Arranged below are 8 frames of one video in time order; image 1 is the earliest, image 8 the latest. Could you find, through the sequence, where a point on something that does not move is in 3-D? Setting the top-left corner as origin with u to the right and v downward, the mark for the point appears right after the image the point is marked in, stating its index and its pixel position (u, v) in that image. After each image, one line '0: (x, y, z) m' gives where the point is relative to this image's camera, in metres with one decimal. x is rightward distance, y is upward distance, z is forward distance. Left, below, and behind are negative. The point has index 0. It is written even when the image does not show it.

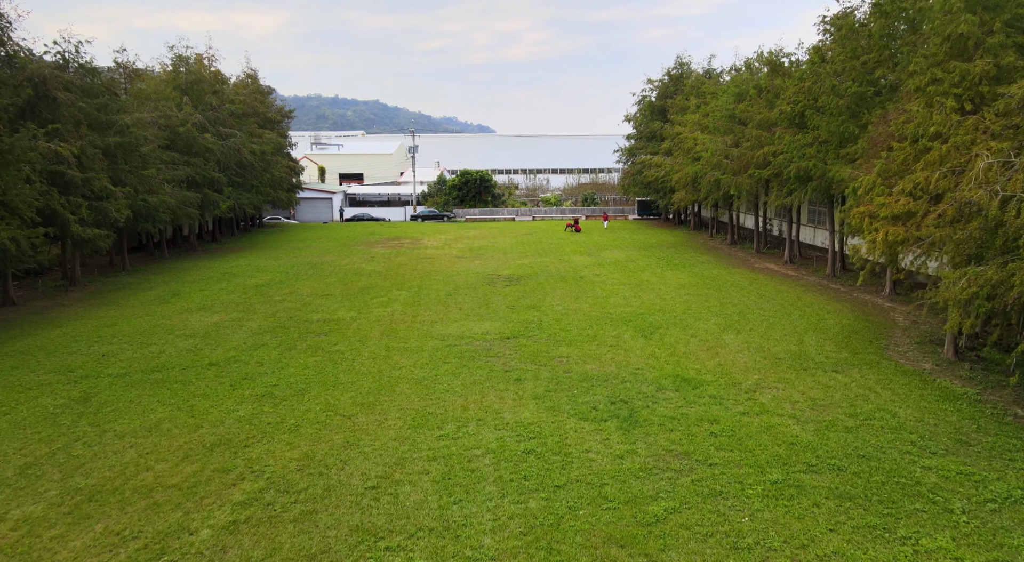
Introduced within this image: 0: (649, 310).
0: (+3.4, -0.7, +16.2) m
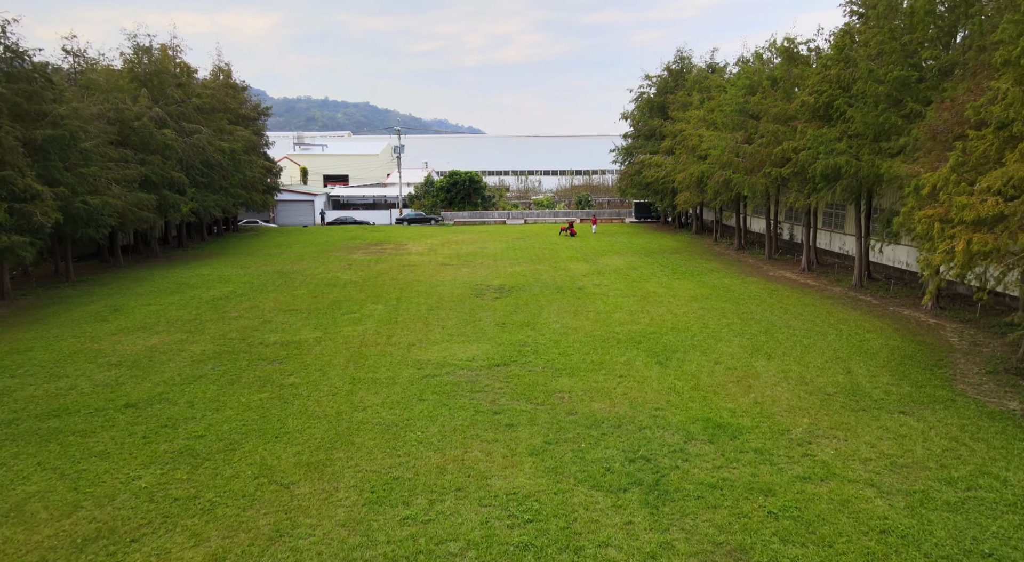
0: (+3.2, -1.0, +14.1) m
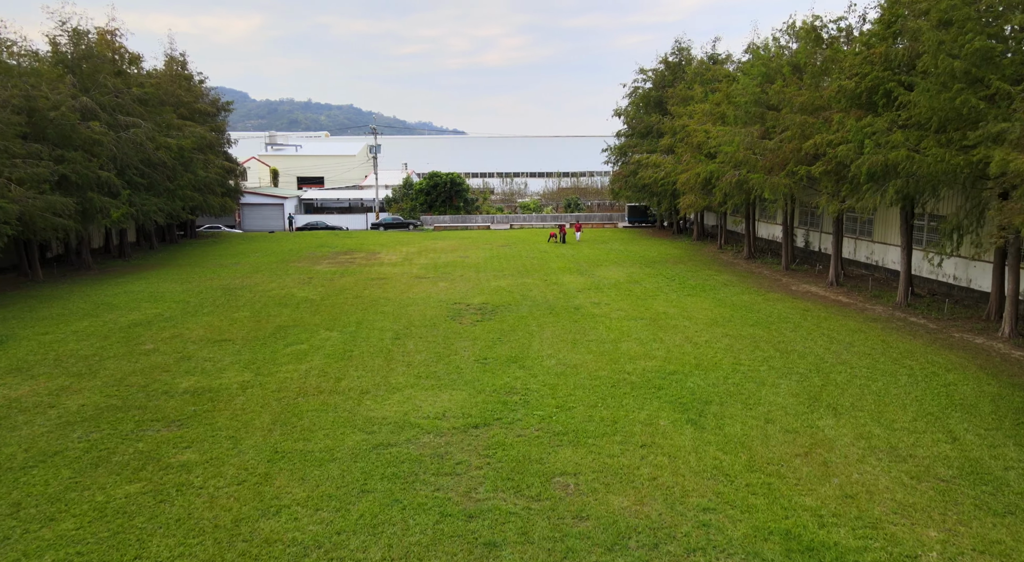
0: (+2.9, -1.5, +11.2) m
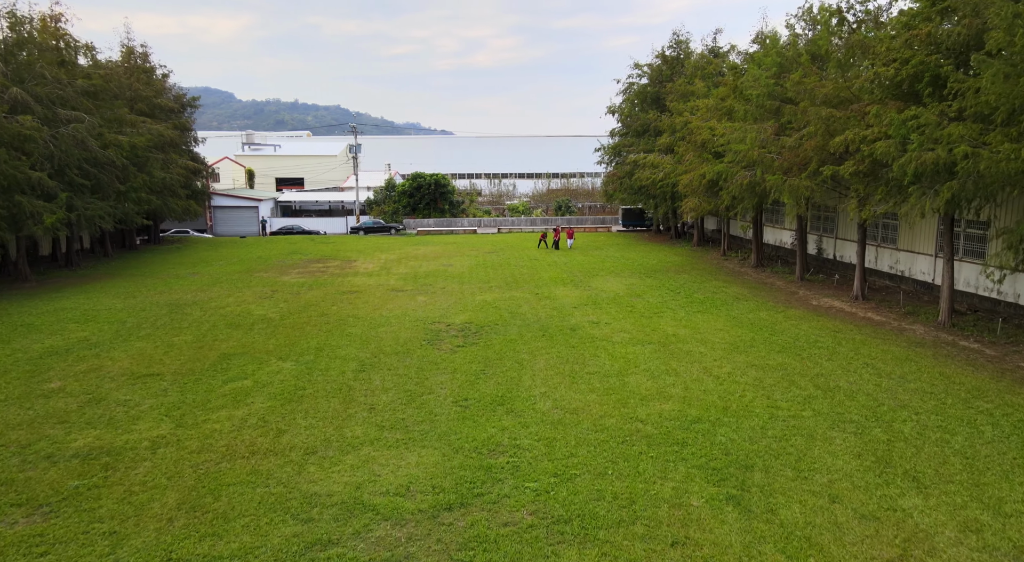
0: (+2.7, -1.8, +9.1) m
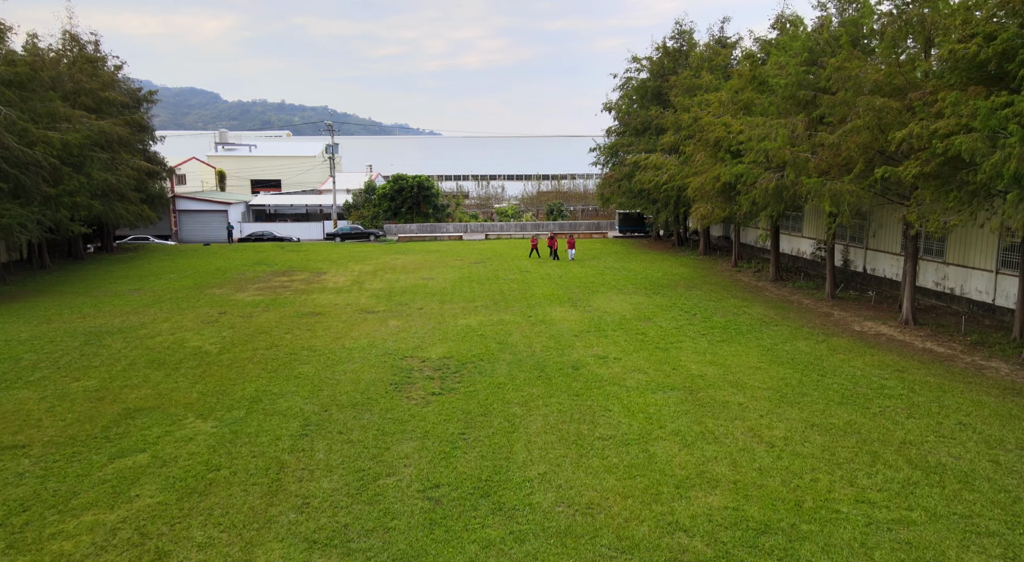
0: (+2.6, -2.3, +6.5) m
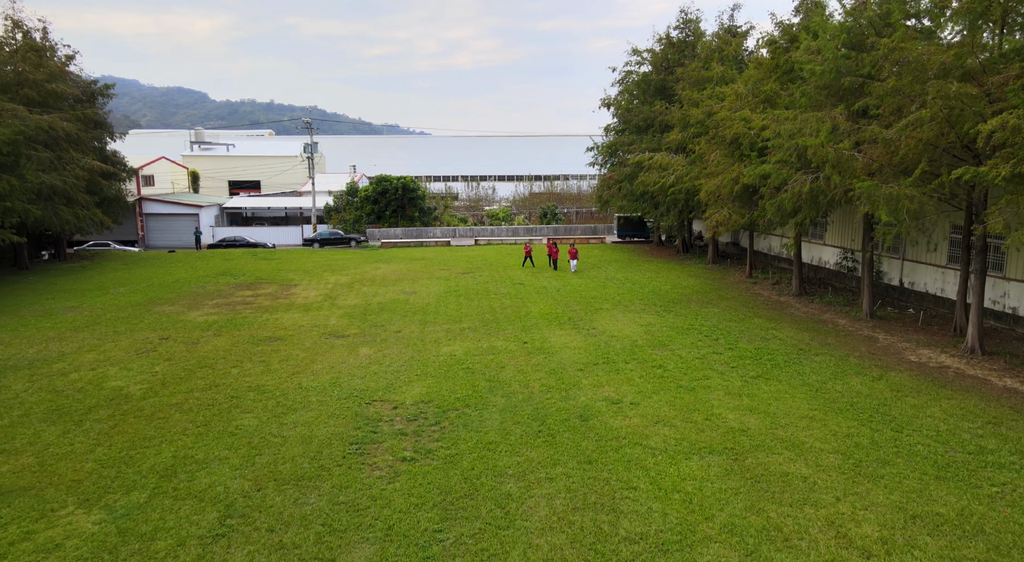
0: (+2.5, -2.7, +4.2) m
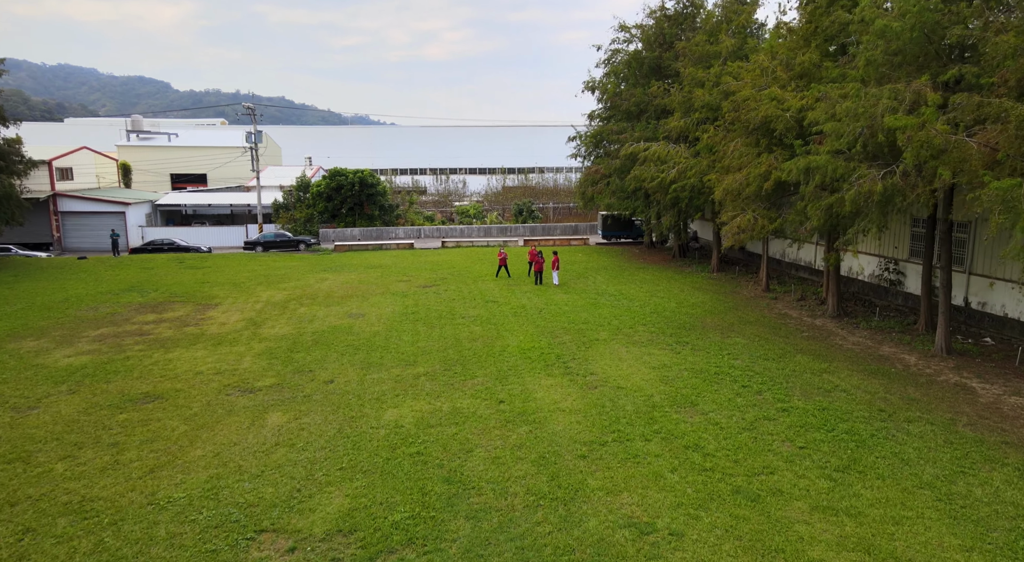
0: (+2.5, -3.3, +0.5) m
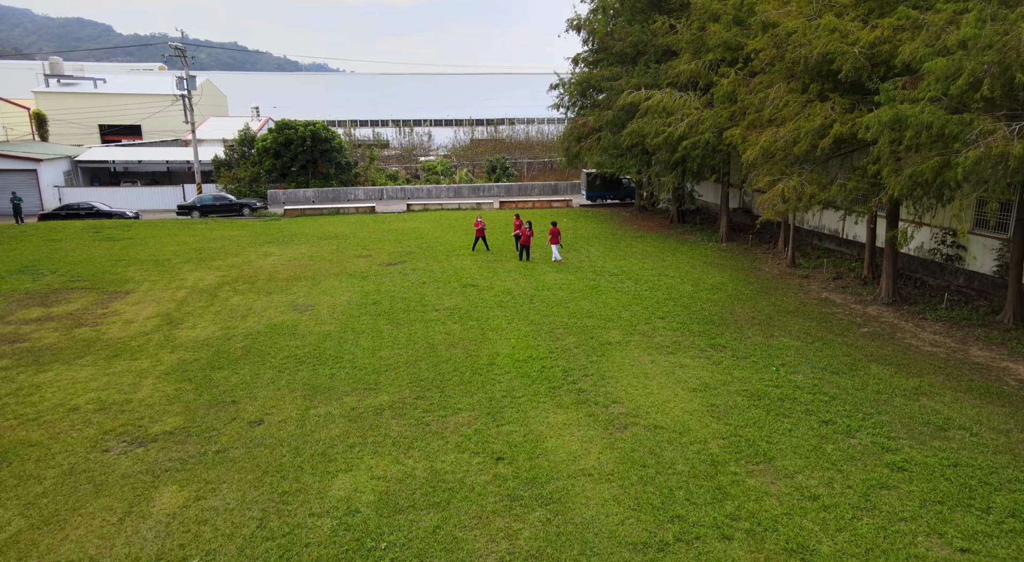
0: (+3.0, -4.0, -2.2) m
